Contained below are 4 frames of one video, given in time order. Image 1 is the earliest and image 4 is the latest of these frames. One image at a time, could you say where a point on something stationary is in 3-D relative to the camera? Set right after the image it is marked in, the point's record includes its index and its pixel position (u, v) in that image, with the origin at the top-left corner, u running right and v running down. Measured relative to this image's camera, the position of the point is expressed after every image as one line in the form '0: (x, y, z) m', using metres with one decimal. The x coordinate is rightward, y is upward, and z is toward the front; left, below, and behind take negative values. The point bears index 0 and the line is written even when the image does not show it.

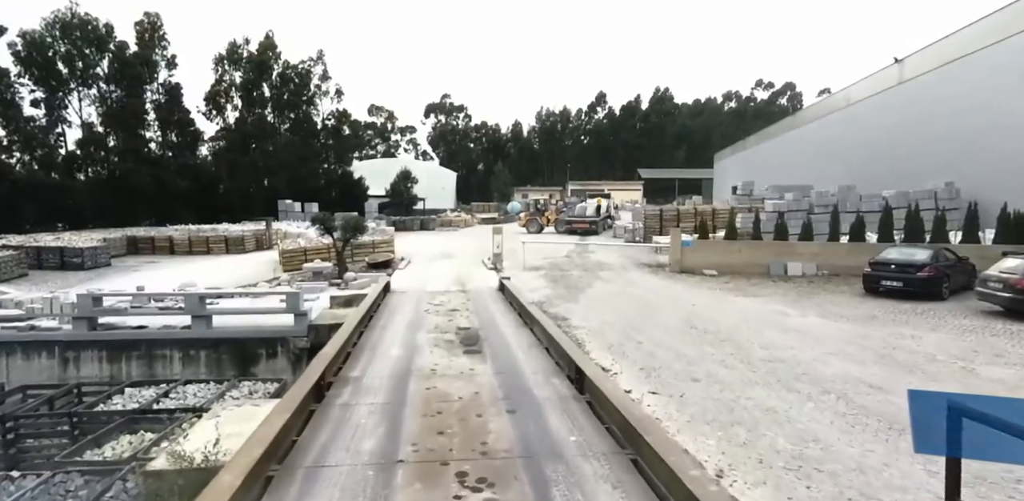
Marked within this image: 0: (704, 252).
0: (+5.3, 0.0, +14.1) m
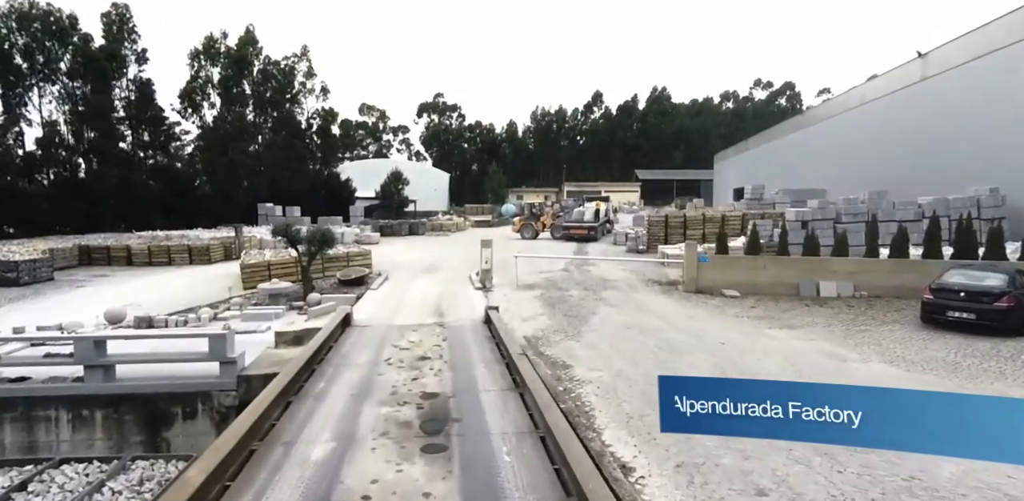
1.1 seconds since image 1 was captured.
0: (+5.1, -0.4, +12.3) m
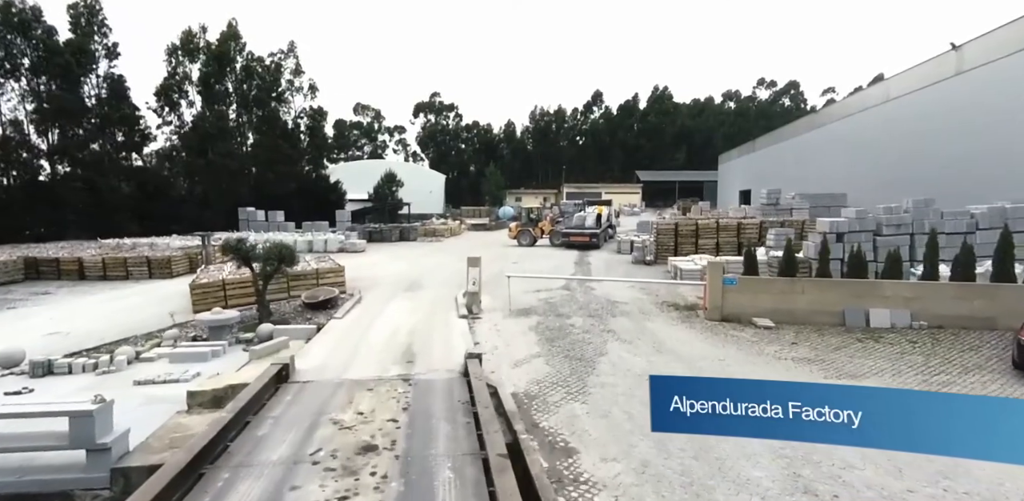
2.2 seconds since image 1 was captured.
0: (+4.9, -0.8, +10.4) m
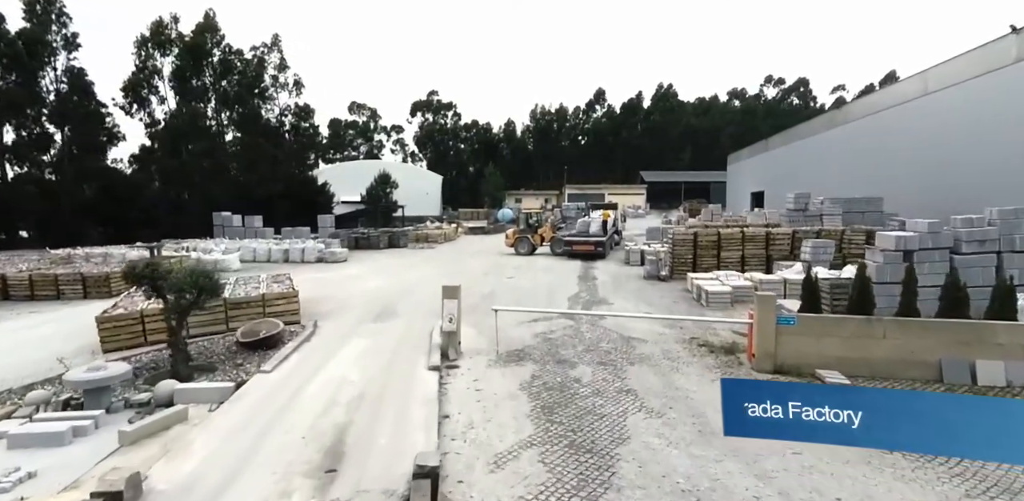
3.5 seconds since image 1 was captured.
0: (+4.7, -1.3, +7.8) m
